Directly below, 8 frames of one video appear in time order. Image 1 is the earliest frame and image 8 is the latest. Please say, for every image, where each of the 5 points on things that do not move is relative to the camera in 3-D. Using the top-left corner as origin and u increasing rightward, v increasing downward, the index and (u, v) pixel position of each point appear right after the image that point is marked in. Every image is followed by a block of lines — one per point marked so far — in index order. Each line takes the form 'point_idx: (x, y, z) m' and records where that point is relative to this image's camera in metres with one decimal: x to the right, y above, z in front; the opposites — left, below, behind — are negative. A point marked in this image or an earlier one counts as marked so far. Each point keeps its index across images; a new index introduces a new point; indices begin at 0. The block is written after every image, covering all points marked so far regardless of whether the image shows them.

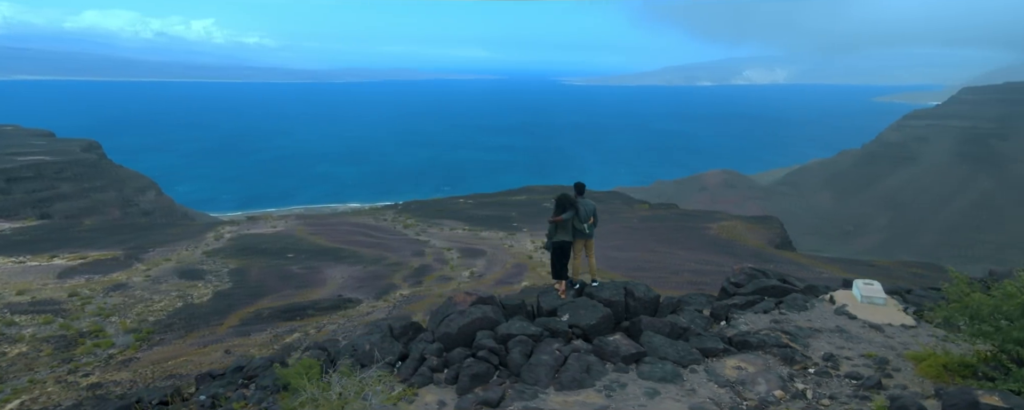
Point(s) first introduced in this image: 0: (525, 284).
0: (+0.1, -2.3, +19.7) m
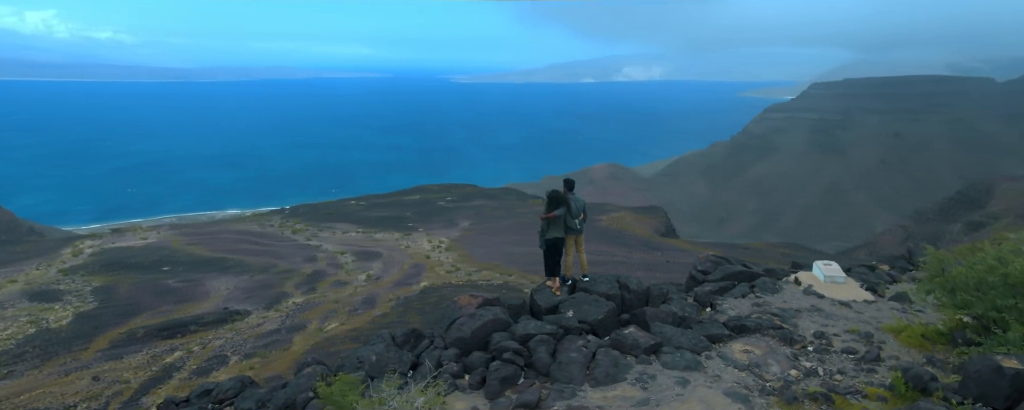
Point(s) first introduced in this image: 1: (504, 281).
0: (-2.7, -2.3, +19.5) m
1: (-0.4, -2.3, +20.0) m
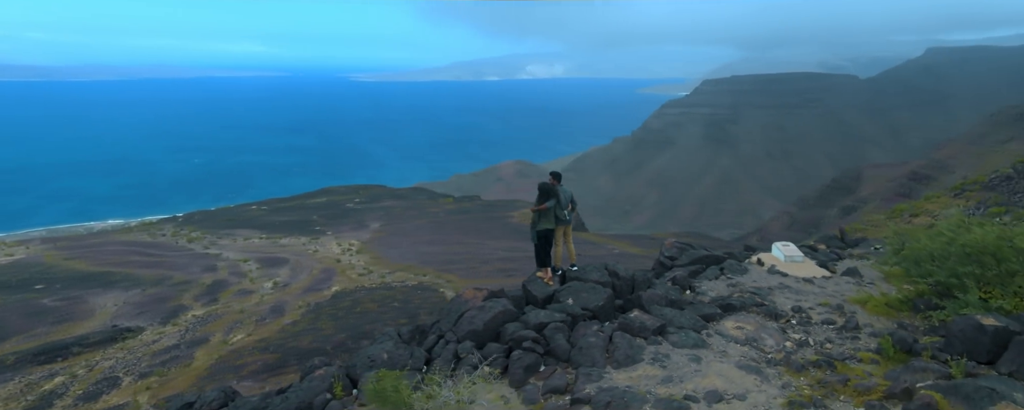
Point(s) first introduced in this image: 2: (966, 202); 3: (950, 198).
0: (-5.0, -2.4, +19.0) m
1: (-2.8, -2.3, +19.8) m
2: (+10.2, +0.1, +15.3) m
3: (+10.5, +0.2, +16.4) m
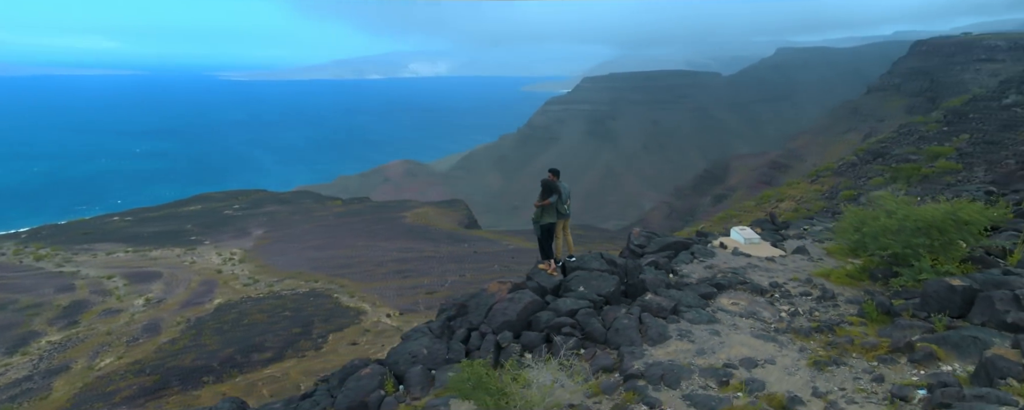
0: (-7.7, -2.6, +18.0) m
1: (-5.7, -2.4, +19.2) m
2: (+7.8, +0.5, +17.1) m
3: (+7.9, +0.6, +18.2) m
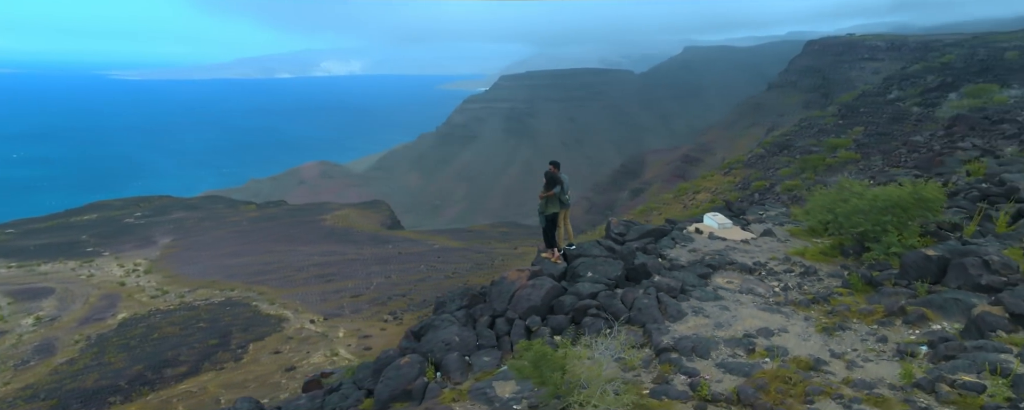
0: (-9.5, -2.7, +16.9) m
1: (-7.7, -2.5, +18.4) m
2: (+5.9, +0.7, +18.1) m
3: (+5.9, +0.8, +19.2) m
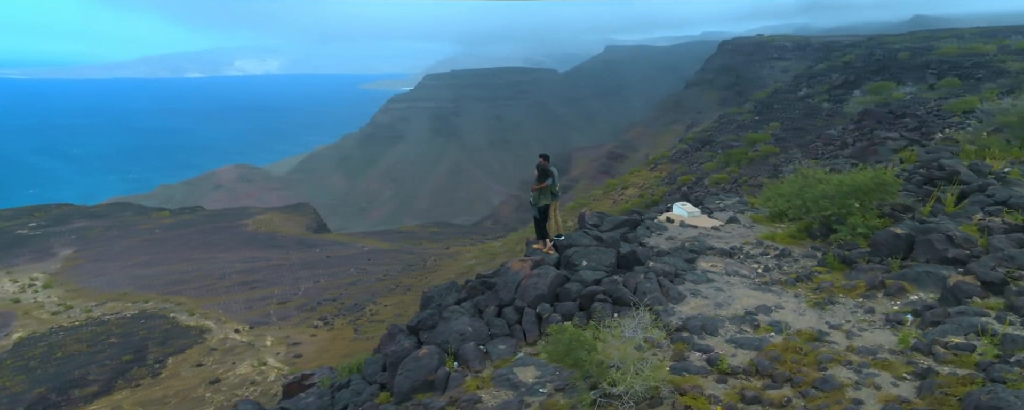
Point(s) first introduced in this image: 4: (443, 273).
0: (-11.0, -3.0, +15.8) m
1: (-9.4, -2.7, +17.5) m
2: (+4.1, +0.9, +18.7) m
3: (+3.9, +1.0, +19.8) m
4: (-2.0, -1.9, +18.5) m
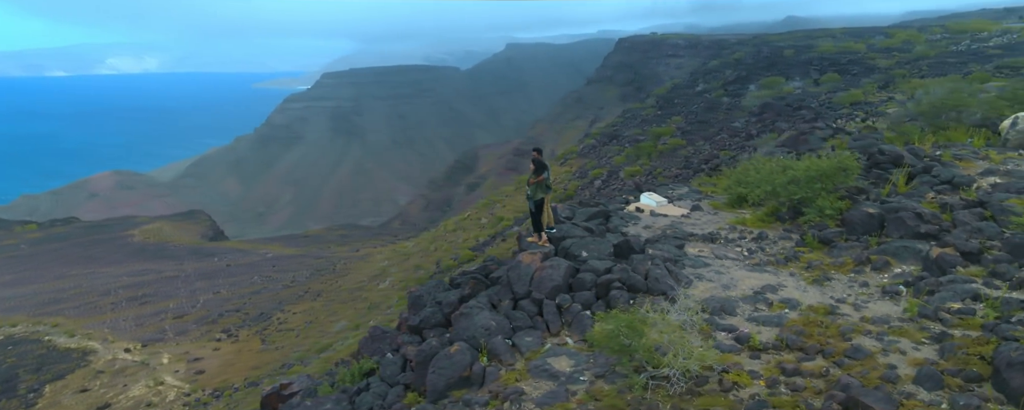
0: (-12.7, -3.3, +14.0) m
1: (-11.4, -3.0, +15.9) m
2: (+1.6, +1.1, +19.1) m
3: (+1.3, +1.1, +20.2) m
4: (-4.2, -1.9, +18.0) m
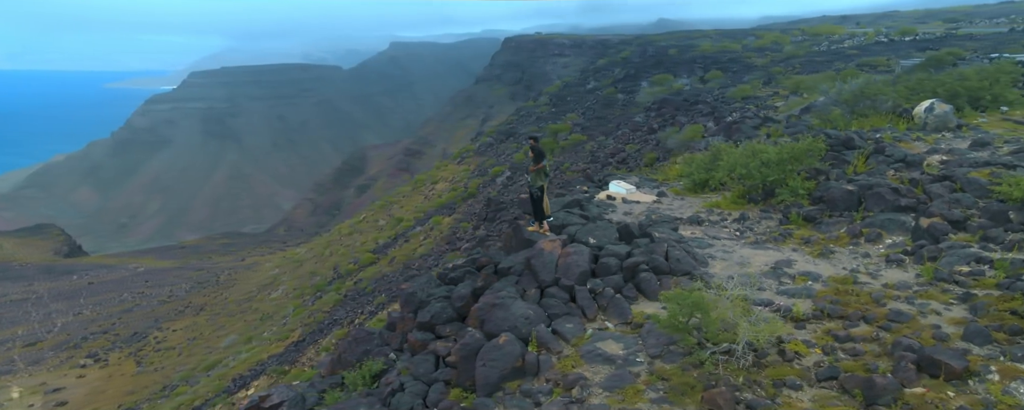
0: (-14.3, -3.7, +11.4) m
1: (-13.3, -3.3, +13.5) m
2: (-1.2, +1.1, +19.0) m
3: (-1.7, +1.2, +20.0) m
4: (-6.7, -2.0, +16.9) m
